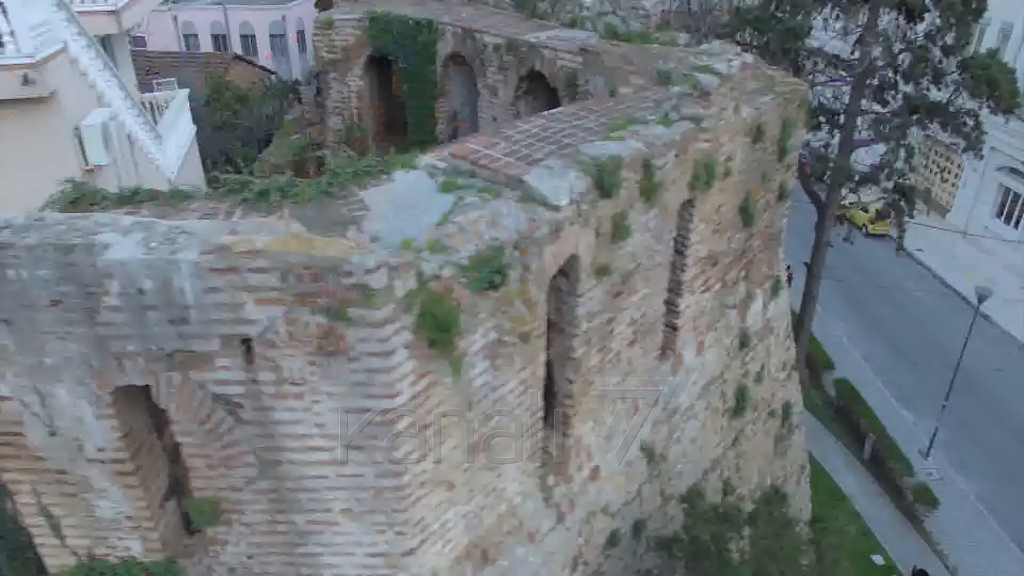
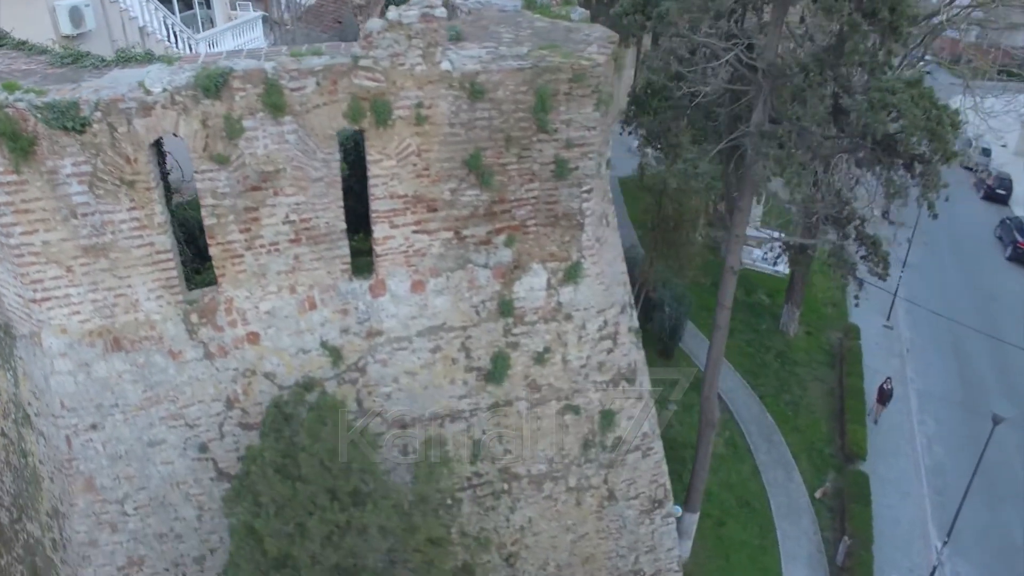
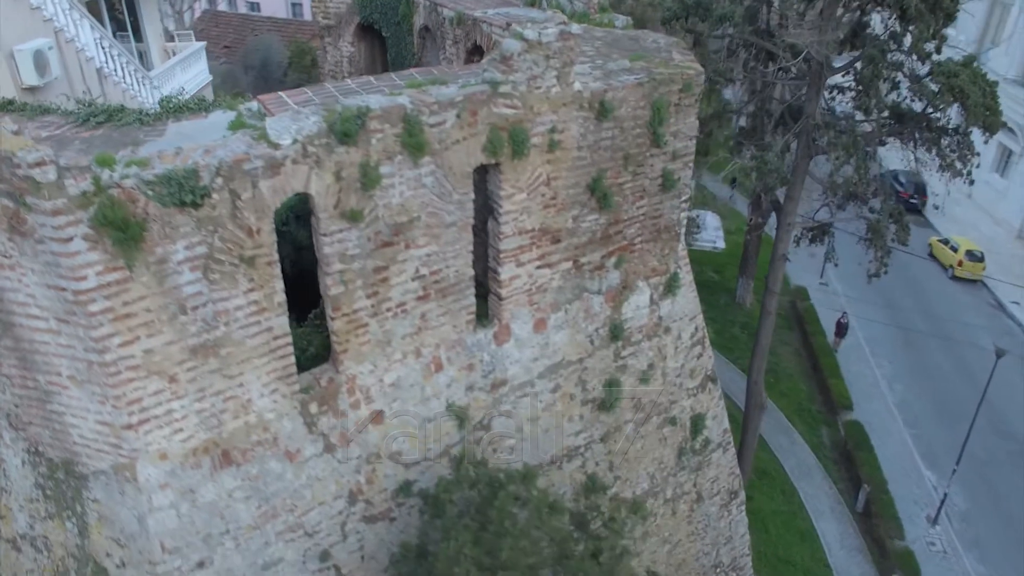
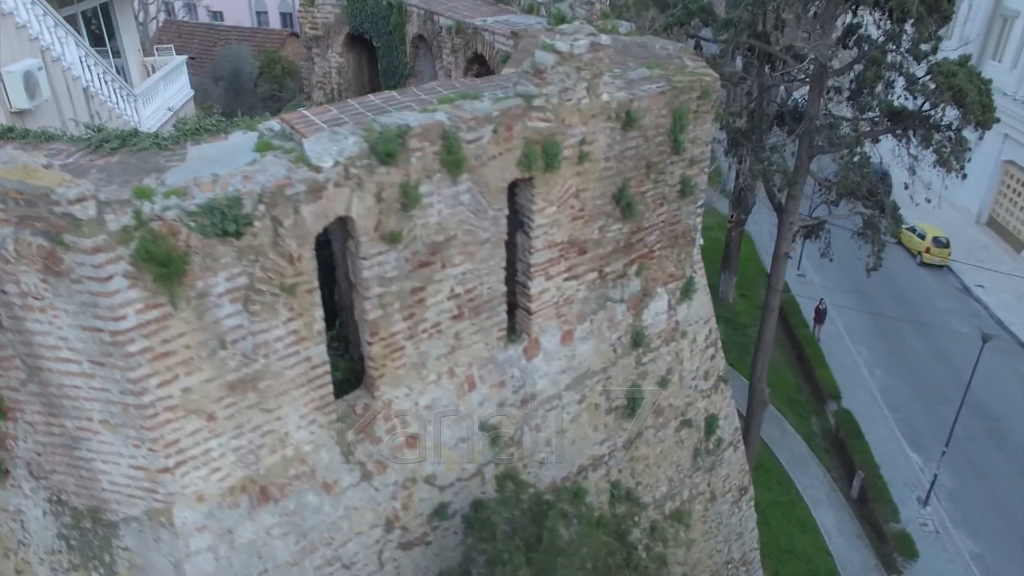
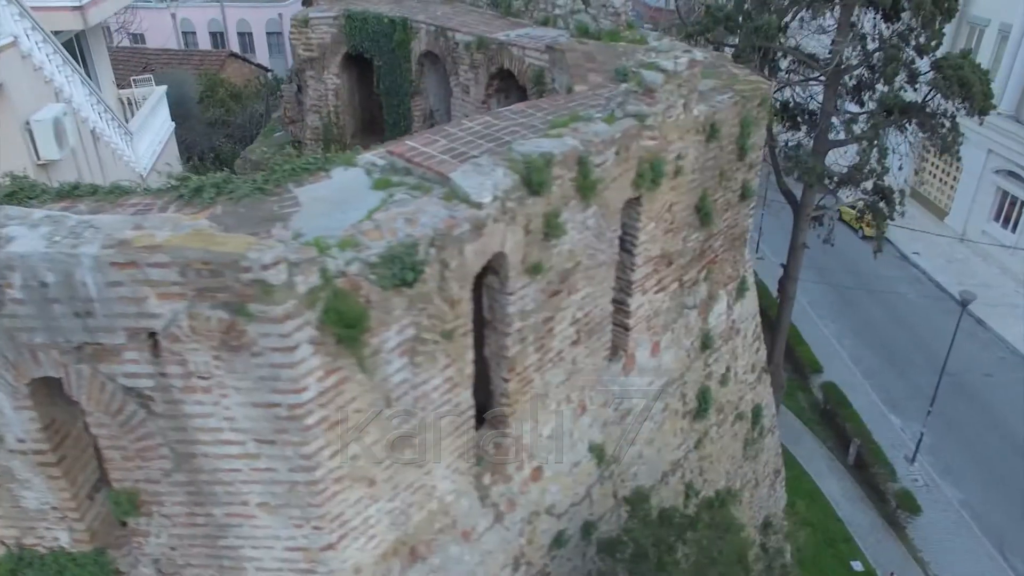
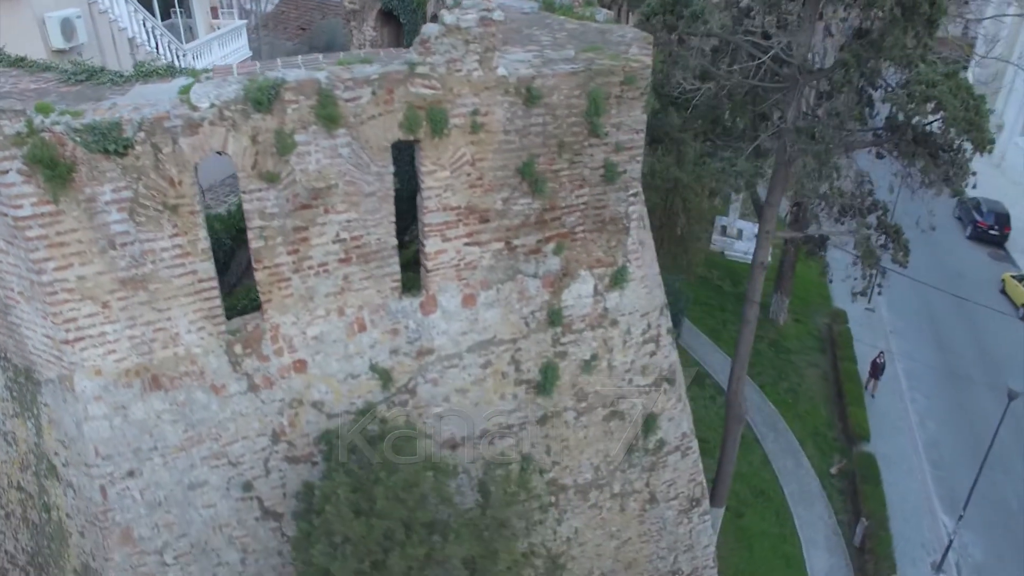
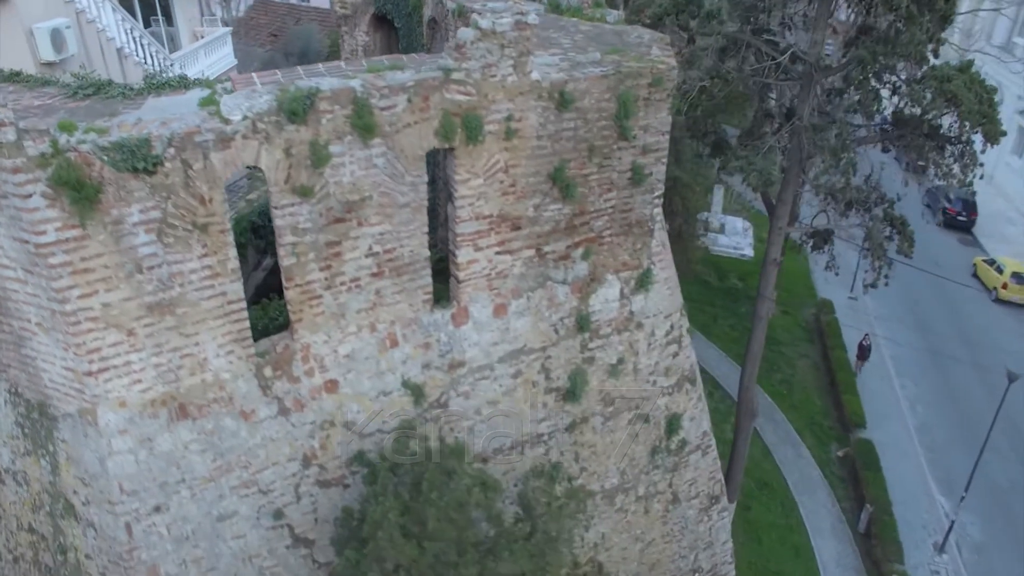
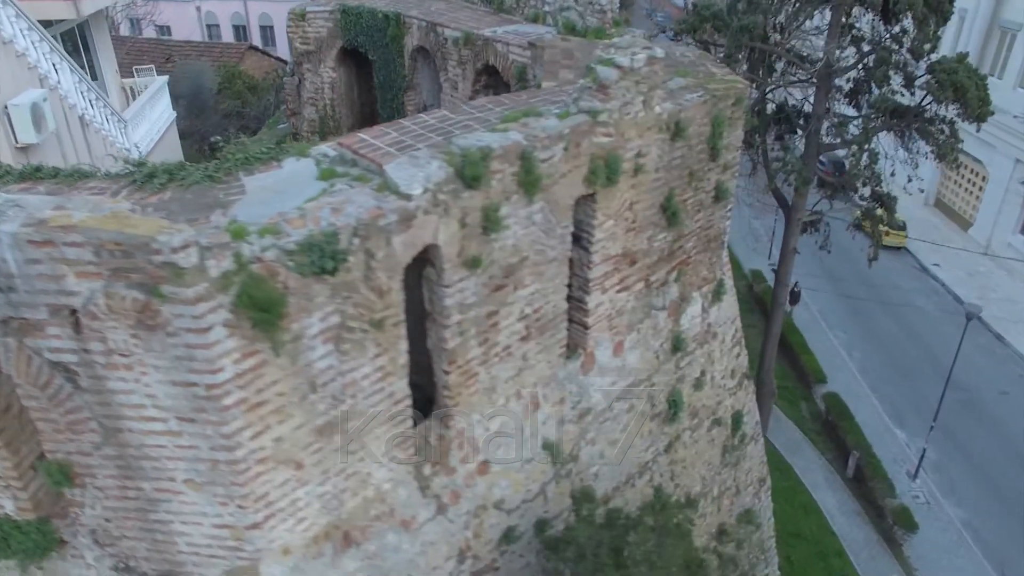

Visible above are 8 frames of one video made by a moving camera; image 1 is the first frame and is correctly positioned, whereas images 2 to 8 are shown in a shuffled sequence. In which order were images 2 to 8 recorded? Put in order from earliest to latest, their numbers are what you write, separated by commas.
5, 8, 4, 3, 7, 6, 2
